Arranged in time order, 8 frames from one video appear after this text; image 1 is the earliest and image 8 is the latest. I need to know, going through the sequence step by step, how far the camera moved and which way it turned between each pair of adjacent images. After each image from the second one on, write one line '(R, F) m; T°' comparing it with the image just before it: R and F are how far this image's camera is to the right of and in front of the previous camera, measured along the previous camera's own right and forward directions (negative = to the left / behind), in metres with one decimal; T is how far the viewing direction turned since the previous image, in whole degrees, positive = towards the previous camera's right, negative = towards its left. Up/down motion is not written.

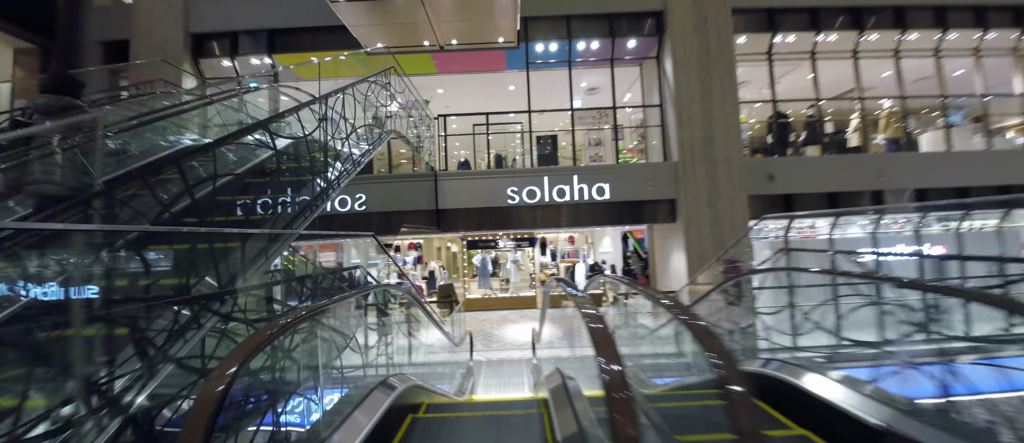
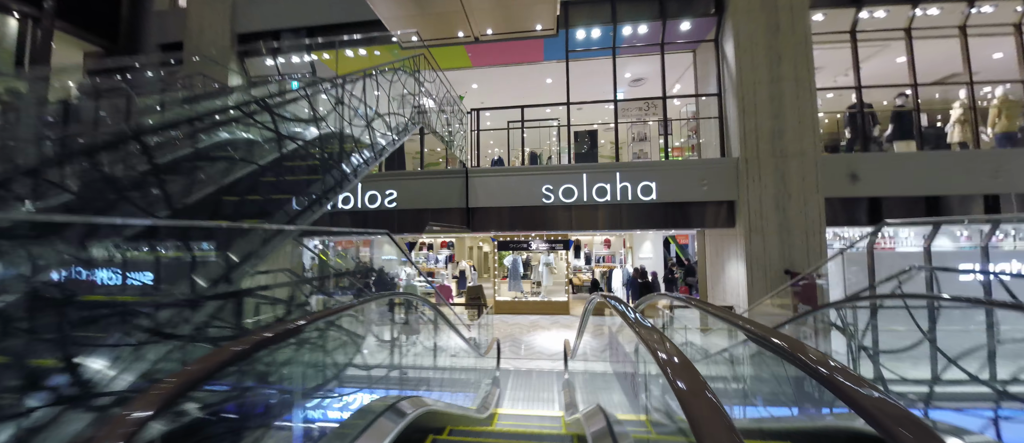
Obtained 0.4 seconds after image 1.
(-0.1, +0.5) m; -5°
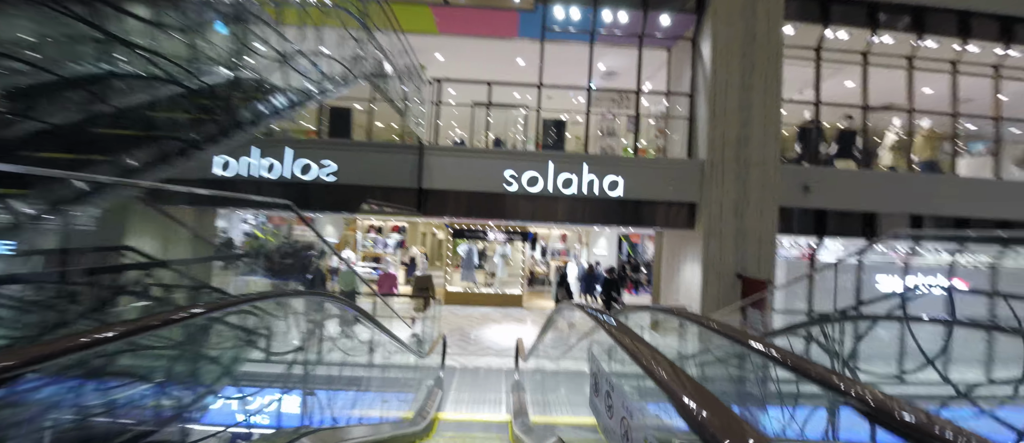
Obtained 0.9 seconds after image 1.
(+0.2, +0.5) m; +6°
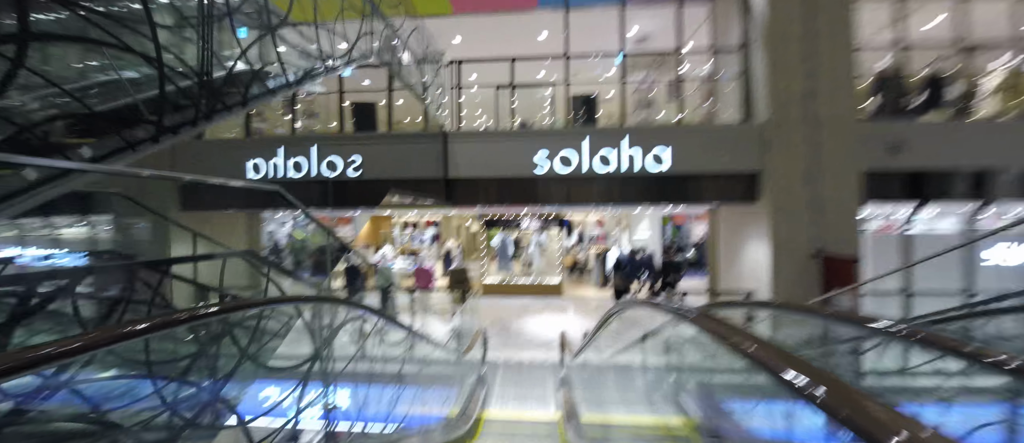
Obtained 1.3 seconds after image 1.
(-0.1, +0.4) m; -5°
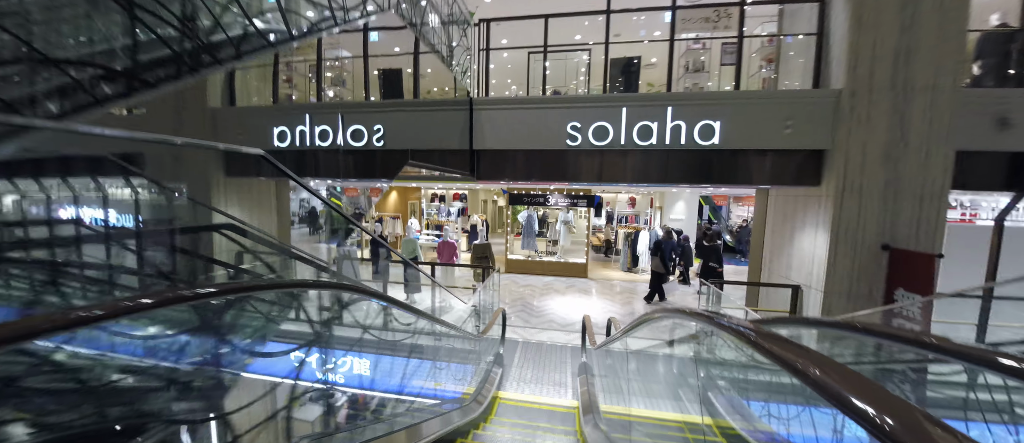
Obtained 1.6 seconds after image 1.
(0.0, +0.3) m; -5°
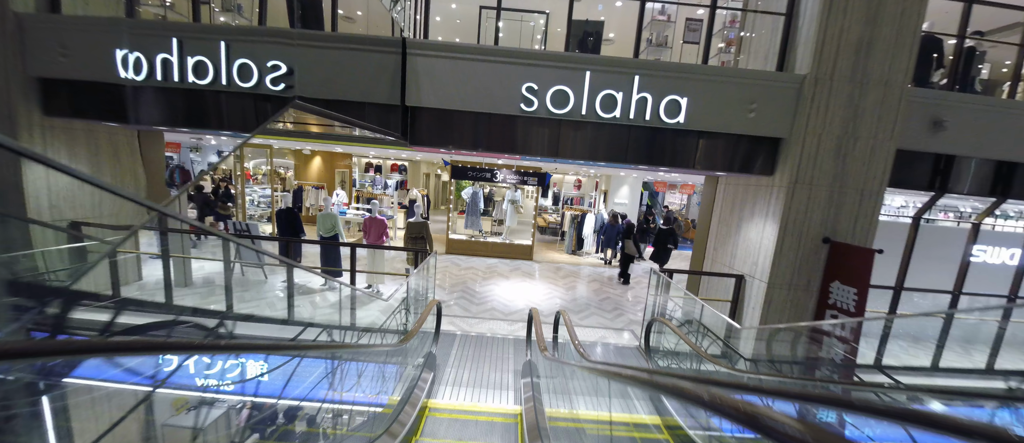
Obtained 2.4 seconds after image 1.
(+0.2, +0.7) m; +9°
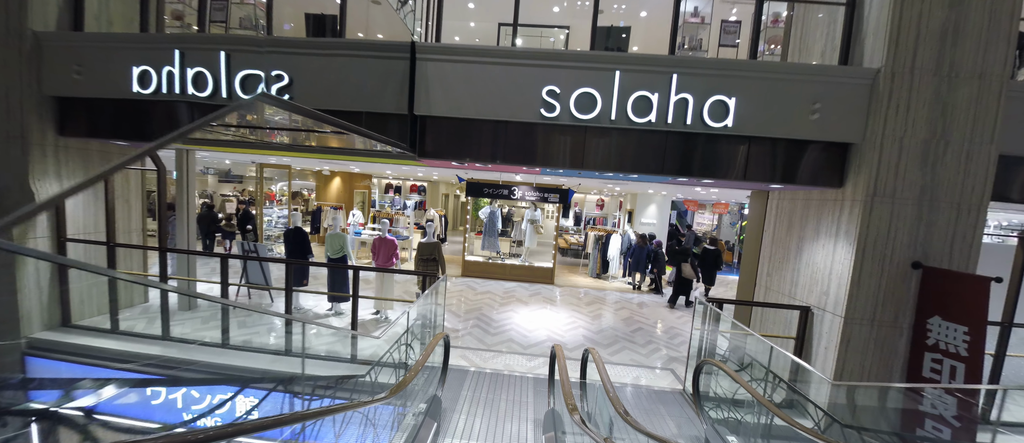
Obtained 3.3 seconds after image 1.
(0.0, +0.5) m; -4°
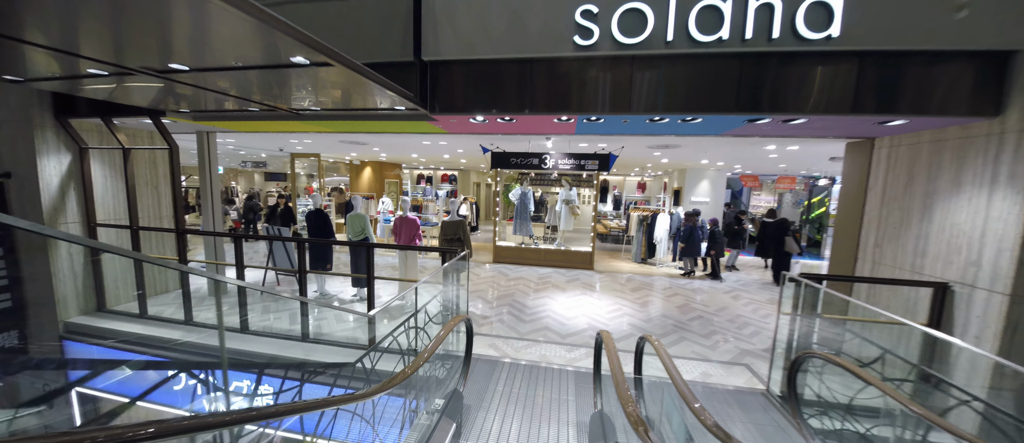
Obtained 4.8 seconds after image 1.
(0.0, +0.6) m; -6°
